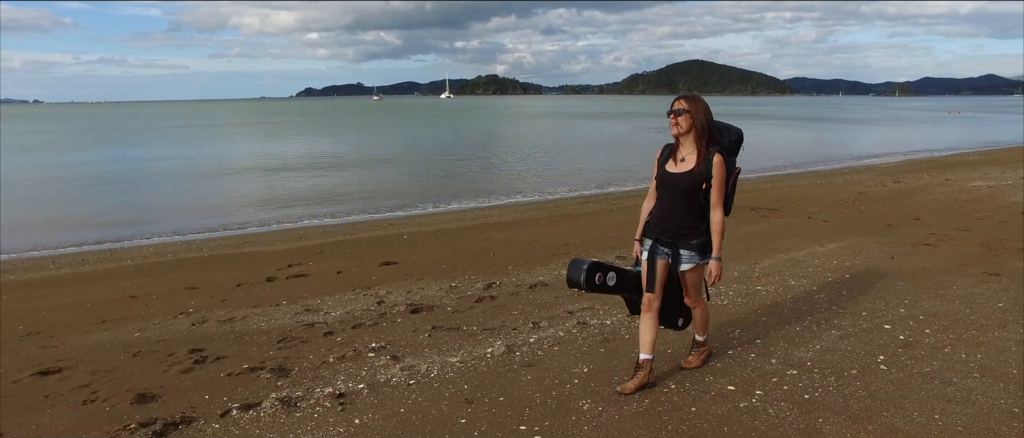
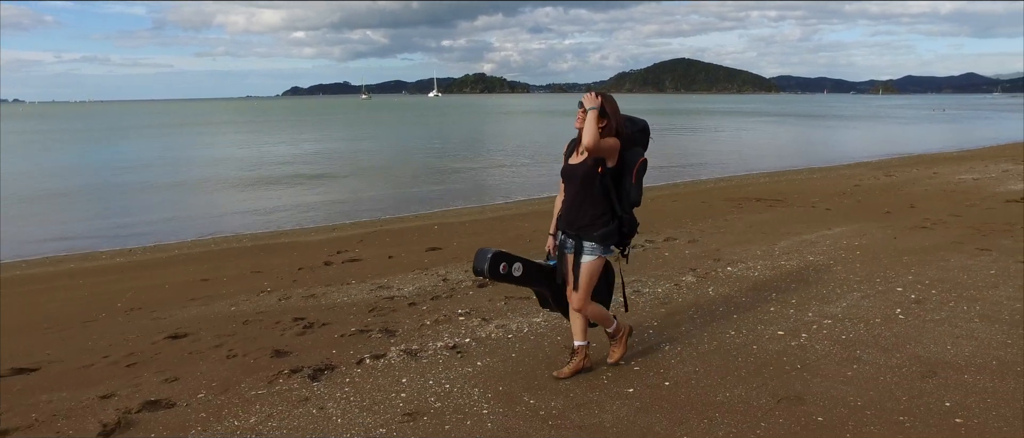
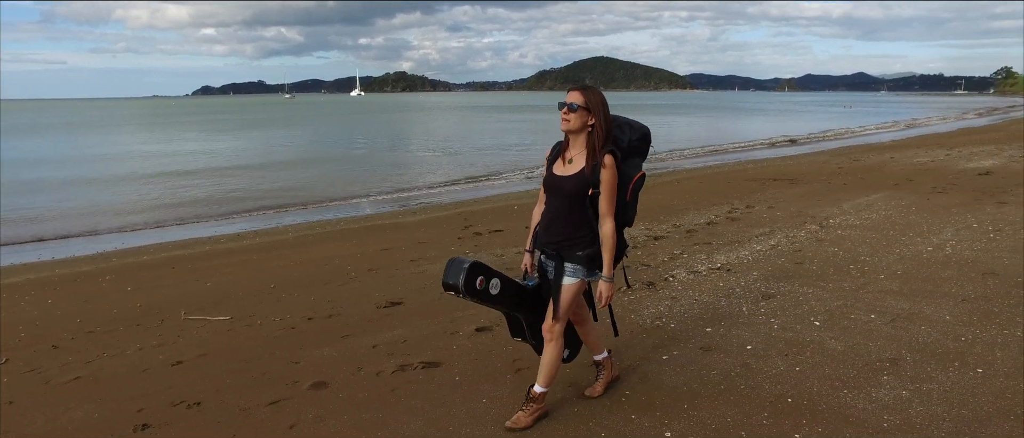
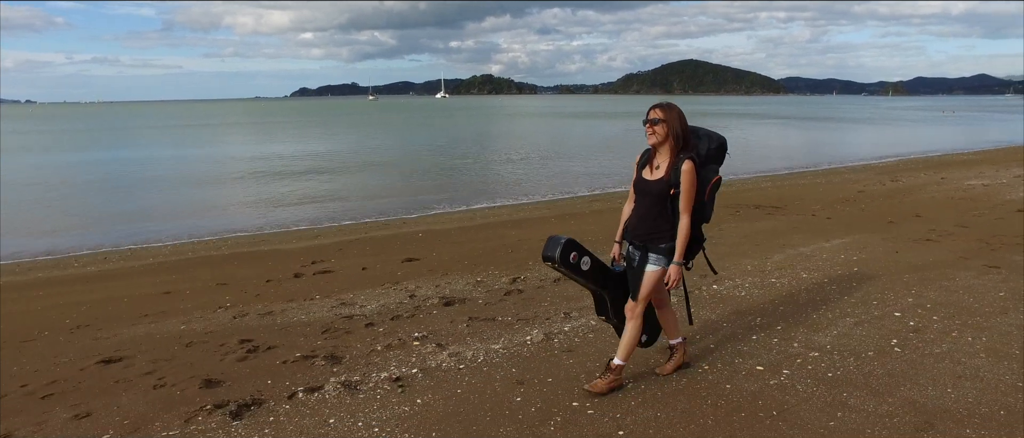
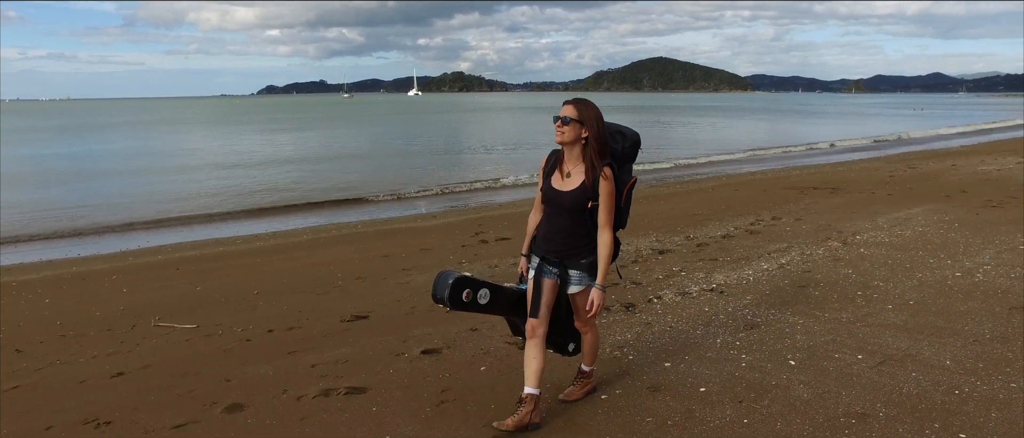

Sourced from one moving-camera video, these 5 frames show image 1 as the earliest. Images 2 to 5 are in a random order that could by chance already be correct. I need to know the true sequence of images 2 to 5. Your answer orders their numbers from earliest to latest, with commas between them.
4, 2, 5, 3
